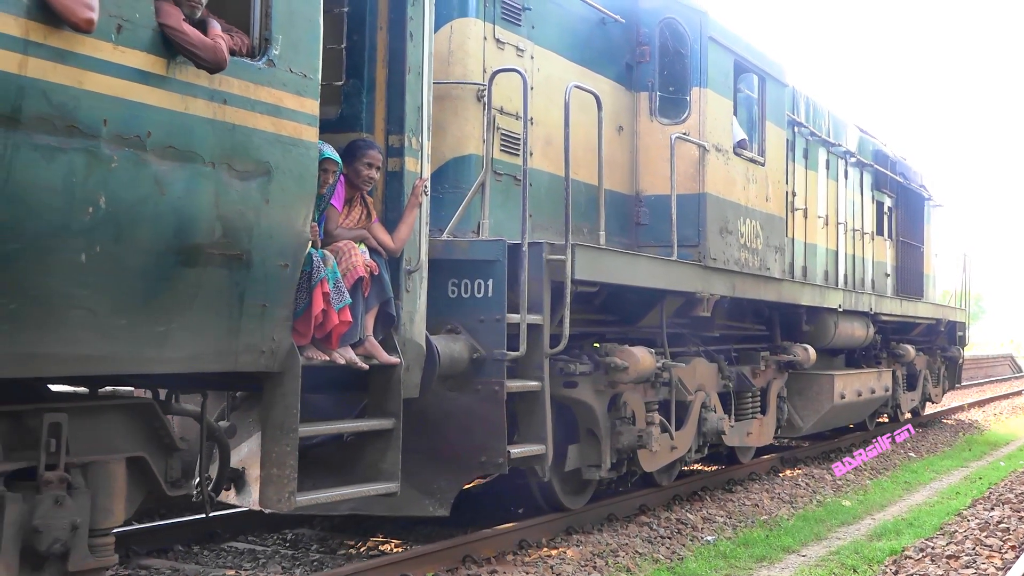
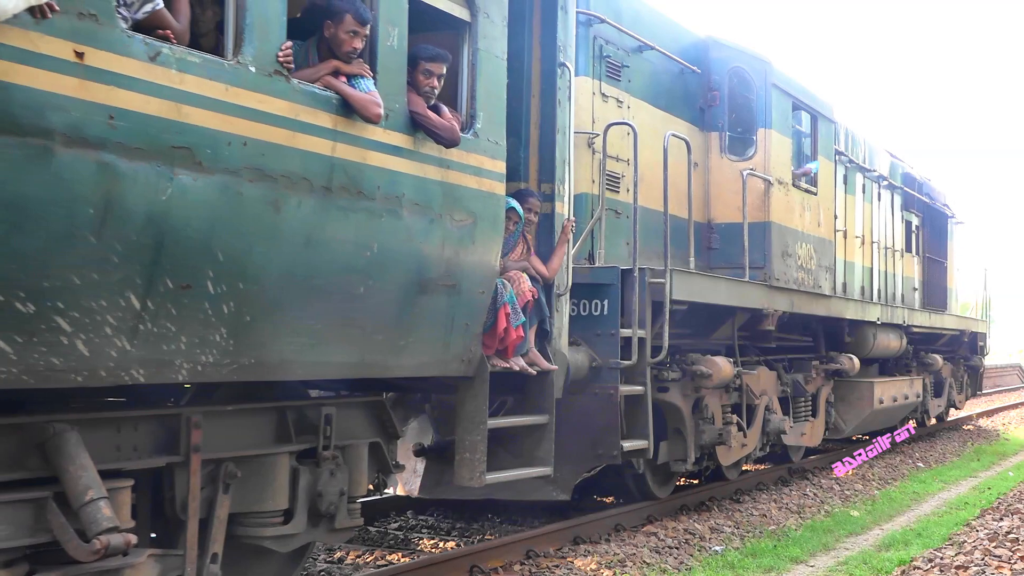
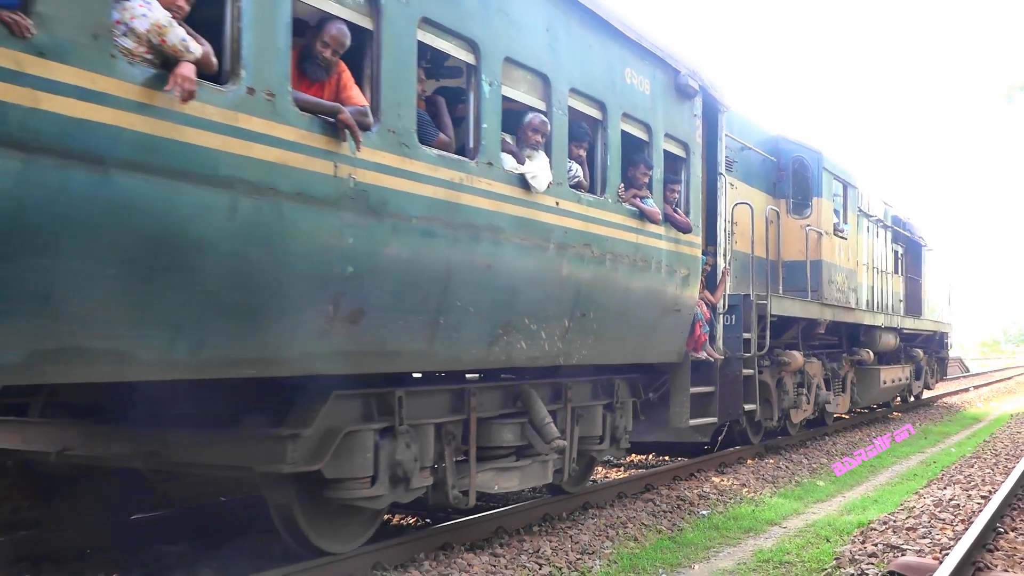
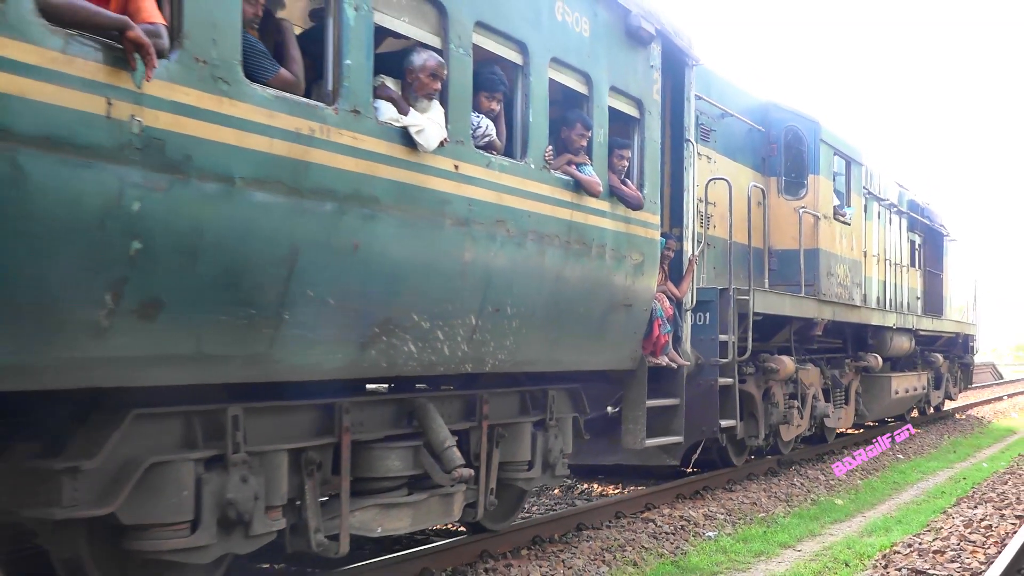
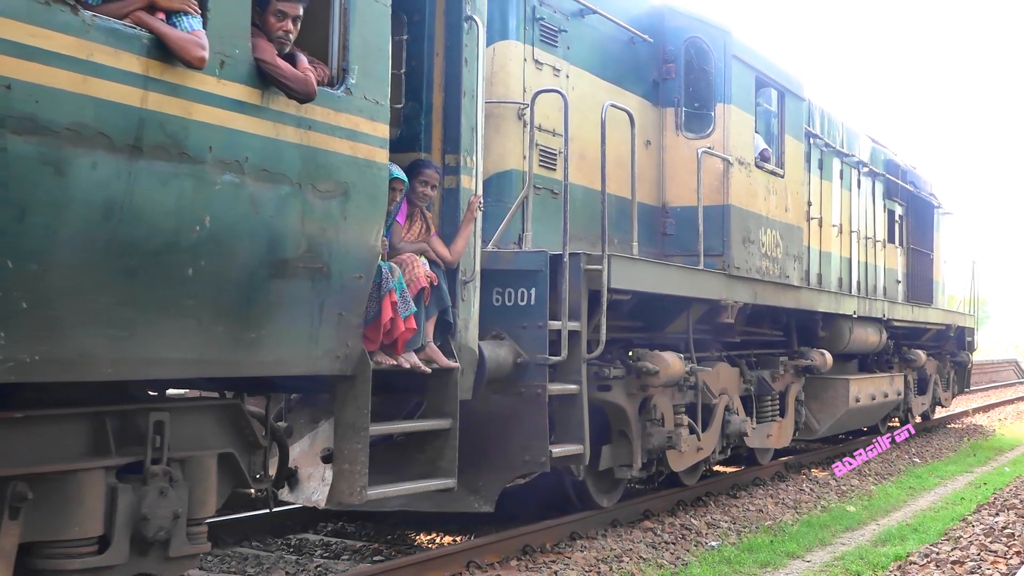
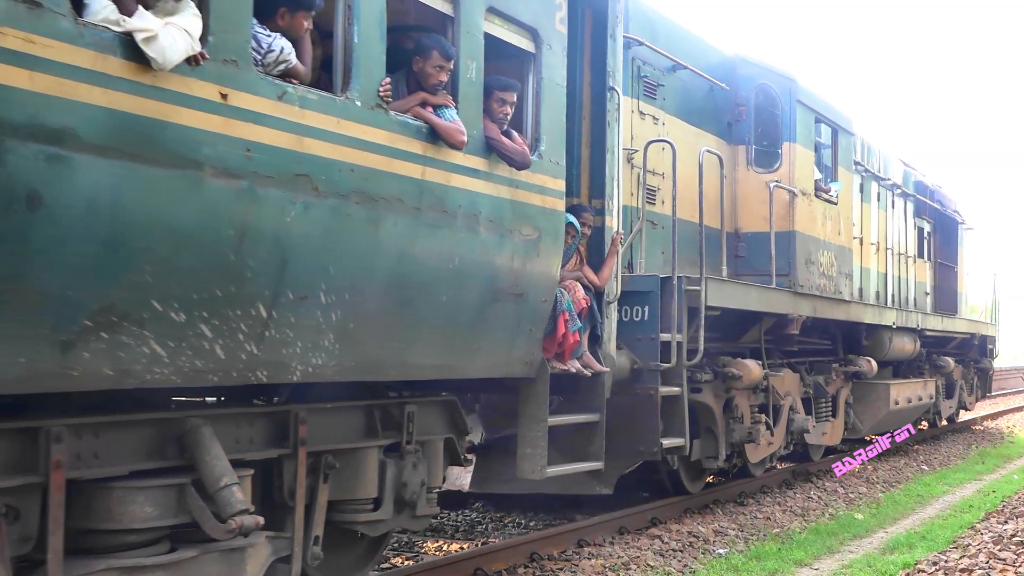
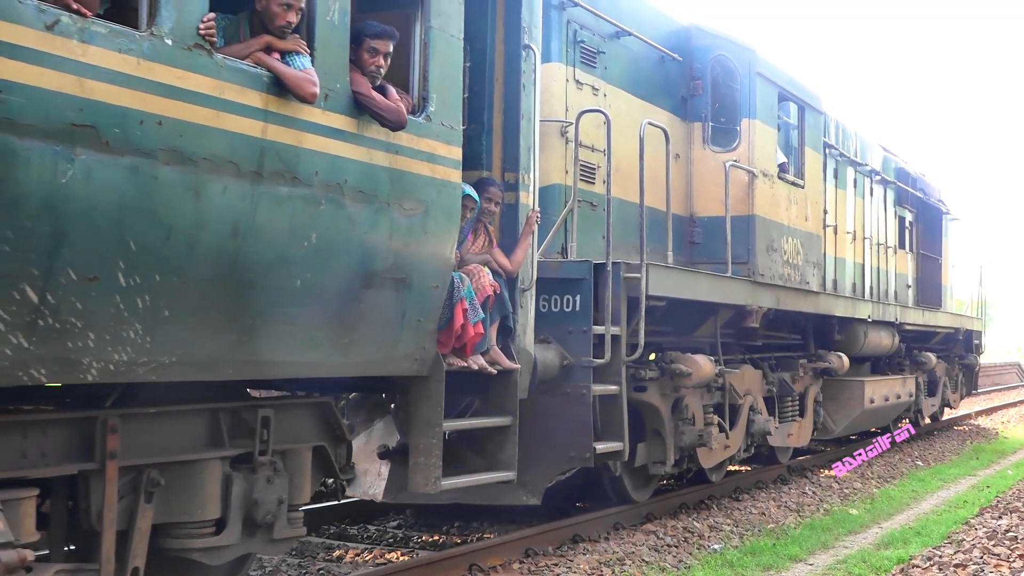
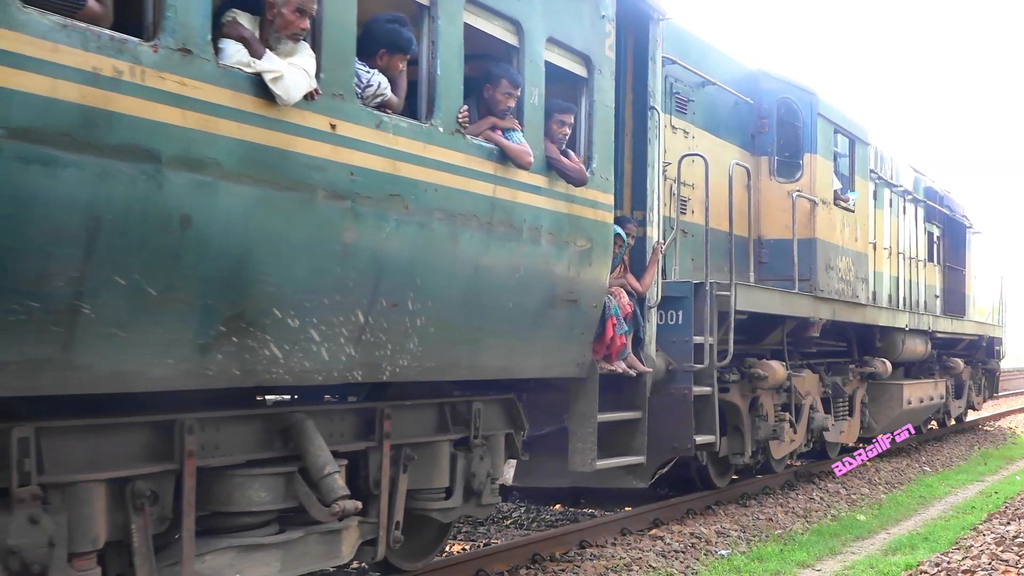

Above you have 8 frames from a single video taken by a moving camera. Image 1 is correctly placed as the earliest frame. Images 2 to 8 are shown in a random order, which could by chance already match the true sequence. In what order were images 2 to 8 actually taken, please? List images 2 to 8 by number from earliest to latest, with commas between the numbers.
5, 7, 2, 6, 8, 4, 3
